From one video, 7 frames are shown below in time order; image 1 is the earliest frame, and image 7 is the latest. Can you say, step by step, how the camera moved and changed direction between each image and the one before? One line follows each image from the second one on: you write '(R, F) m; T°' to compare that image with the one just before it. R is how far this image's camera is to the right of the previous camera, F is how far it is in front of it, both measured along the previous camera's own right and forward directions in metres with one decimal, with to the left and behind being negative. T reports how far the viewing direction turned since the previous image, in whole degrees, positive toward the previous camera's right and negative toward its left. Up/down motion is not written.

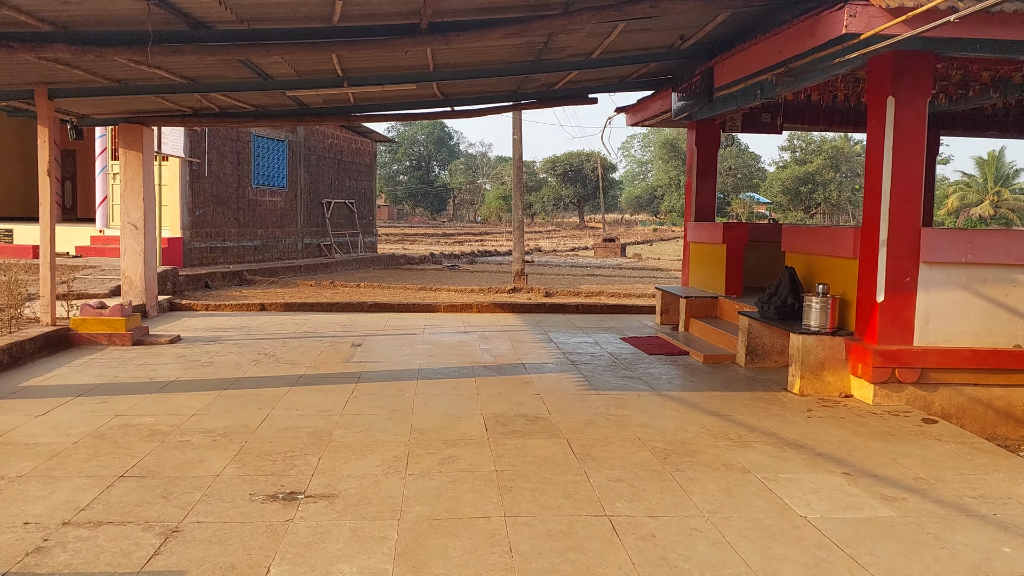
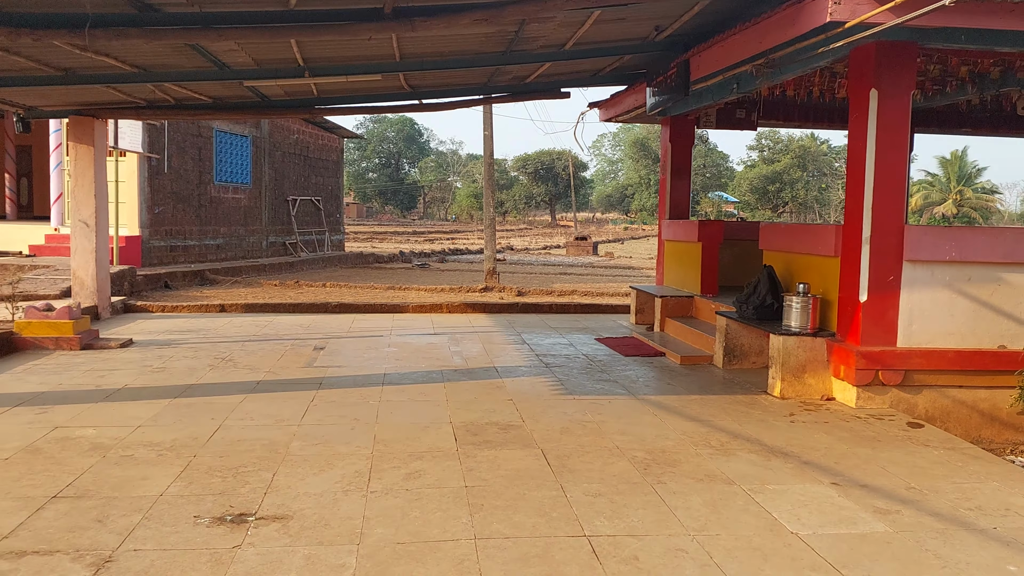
(0.0, +0.3) m; +2°
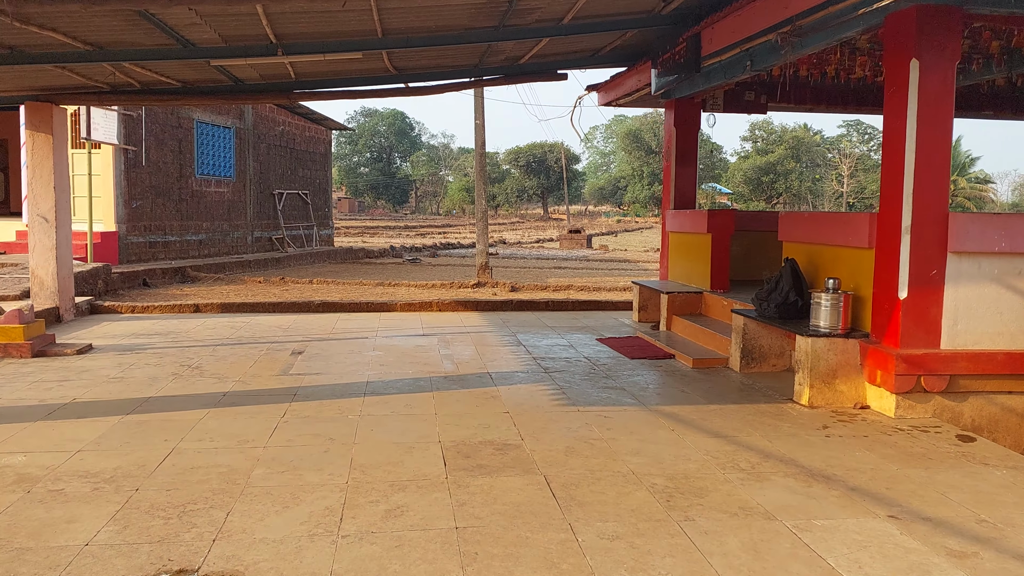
(0.0, +0.6) m; 0°
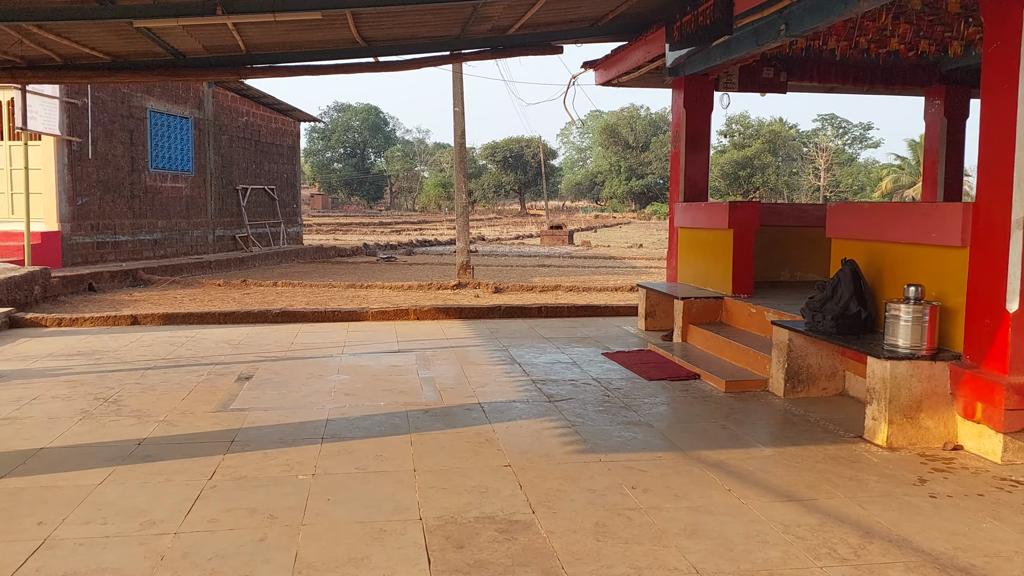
(-0.1, +1.1) m; +2°
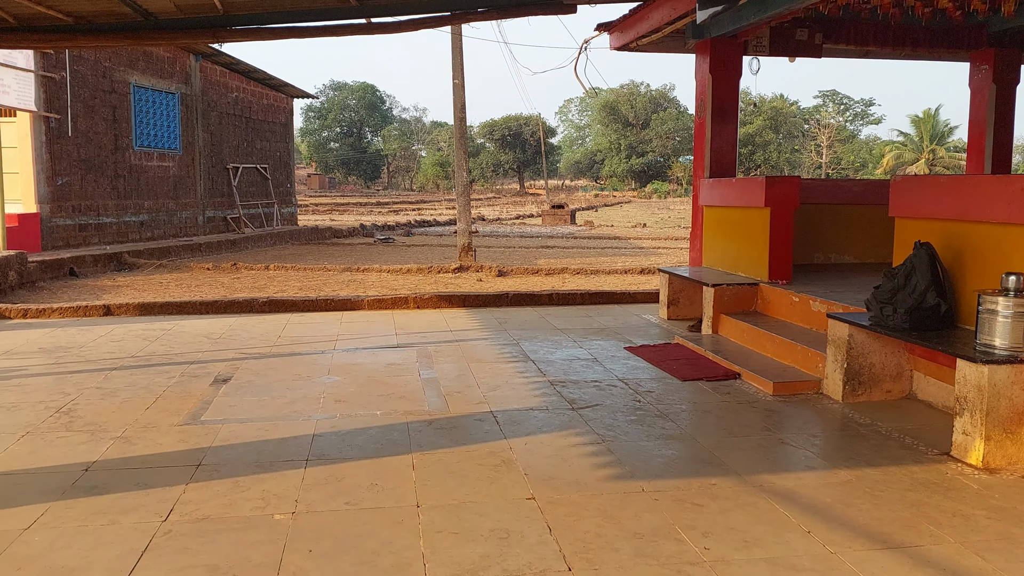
(-0.1, +0.7) m; 0°
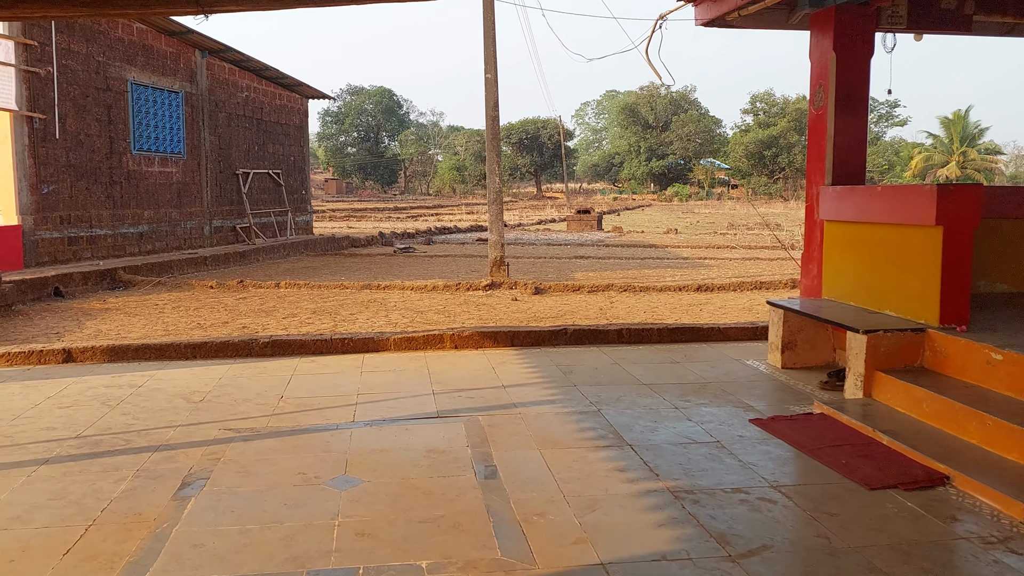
(-0.3, +1.5) m; -1°
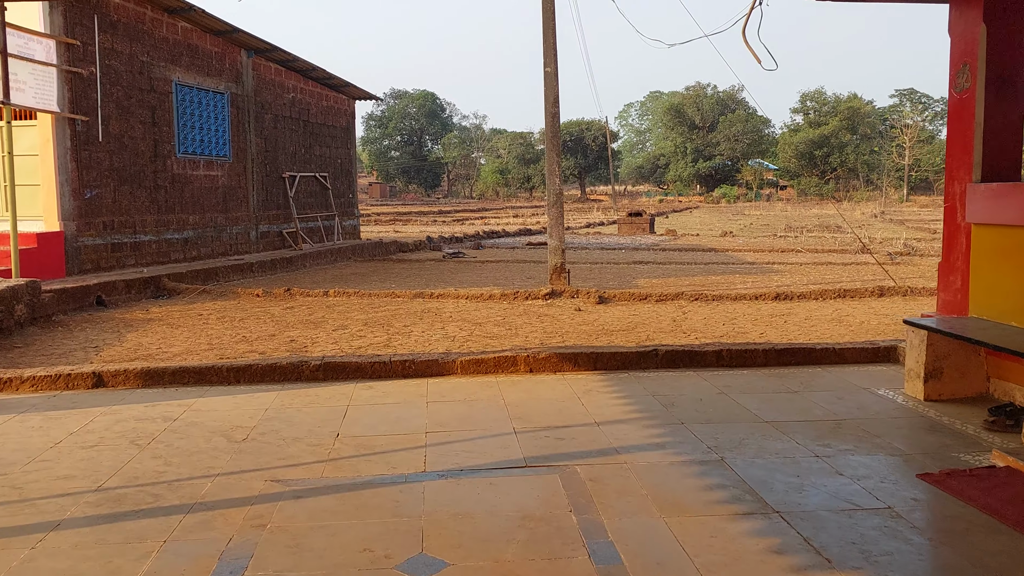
(-0.3, +0.7) m; -3°
